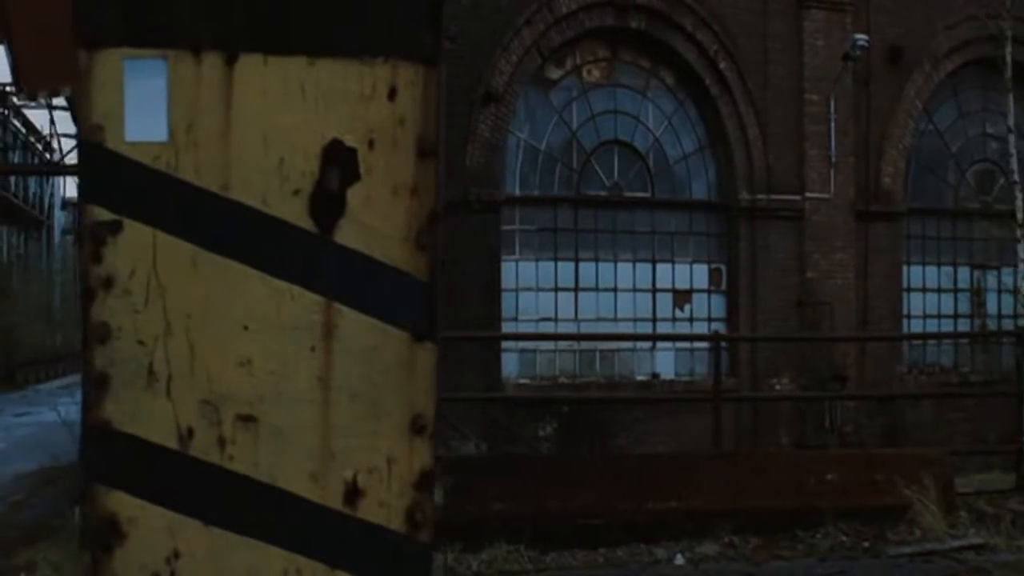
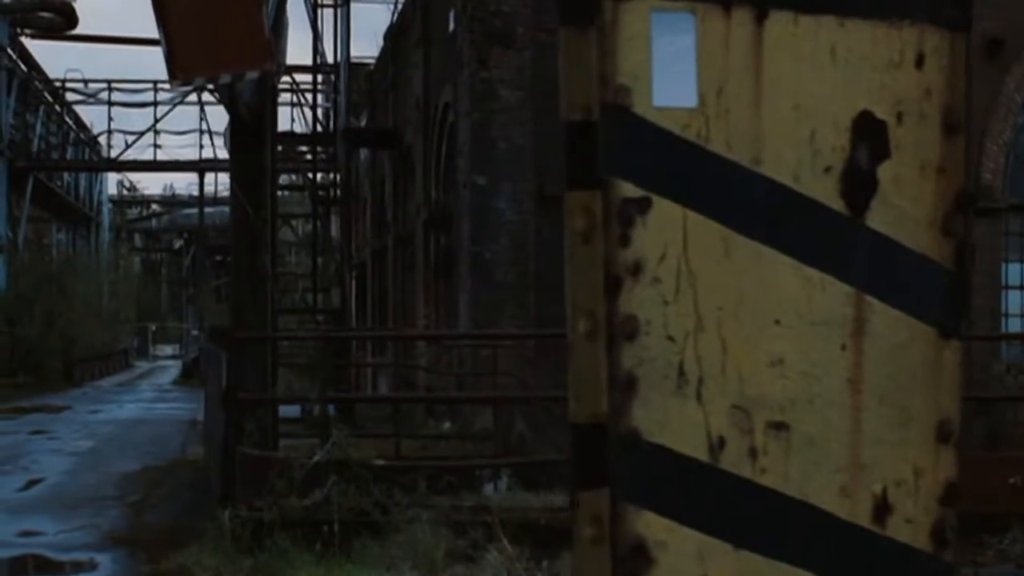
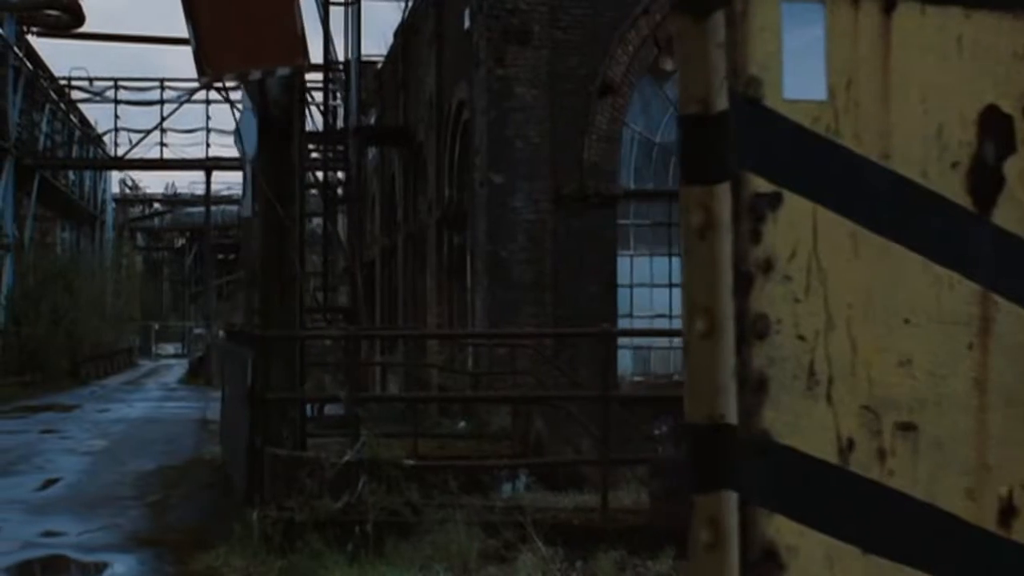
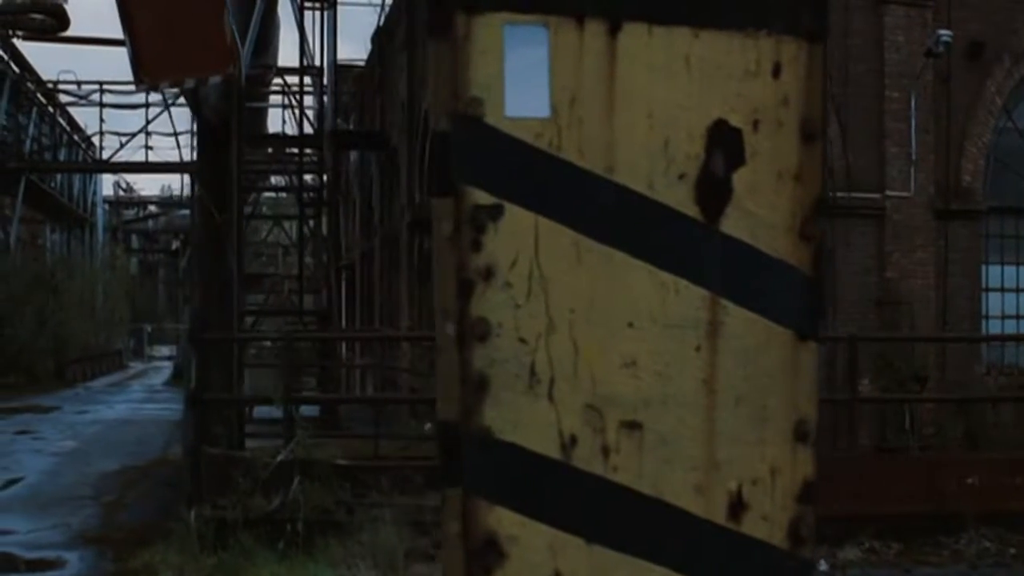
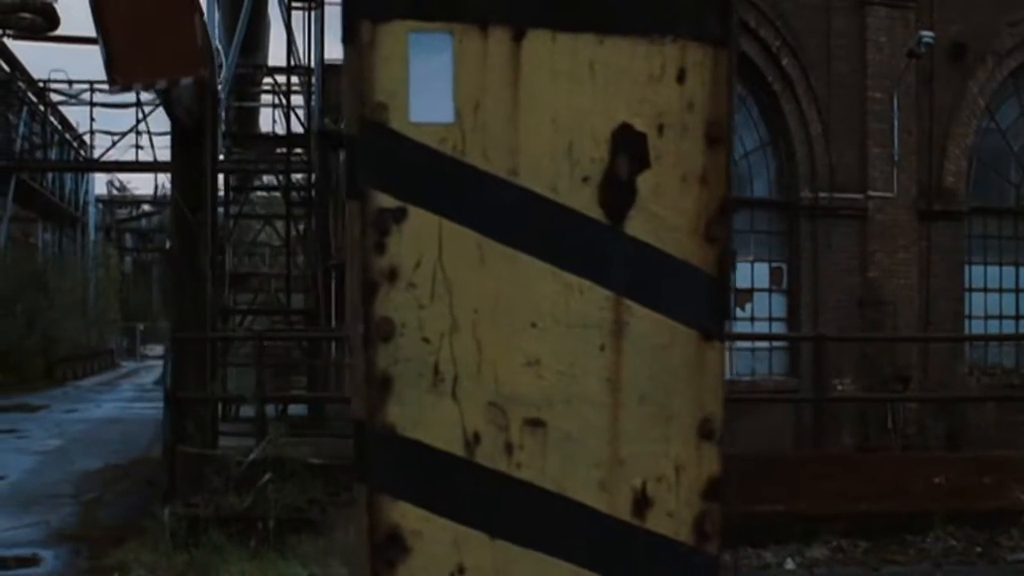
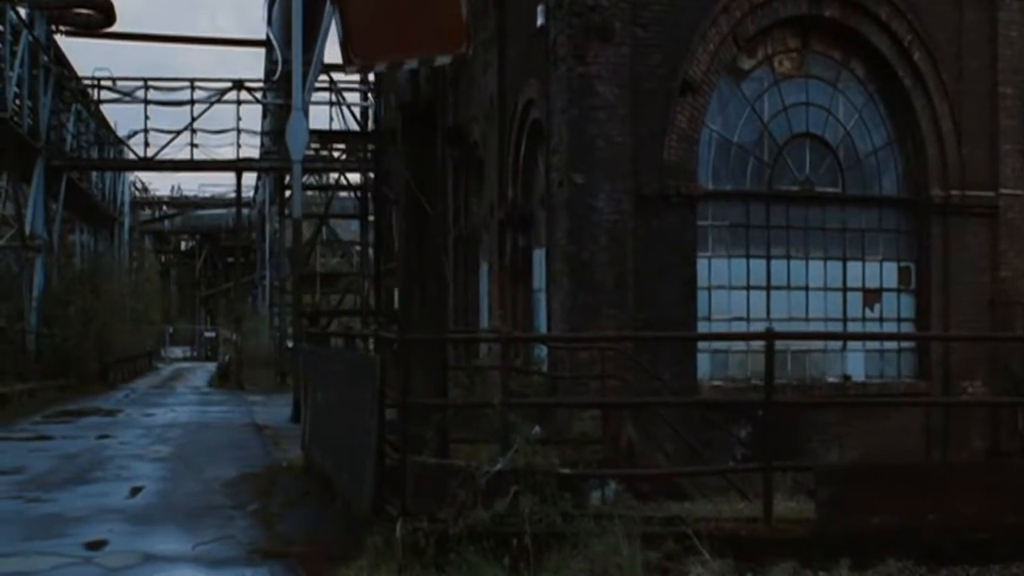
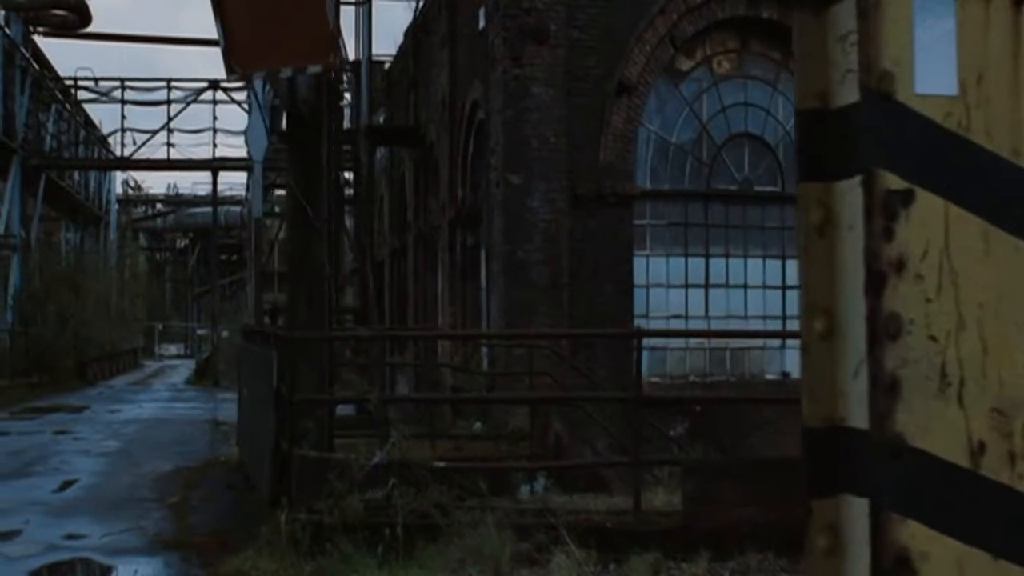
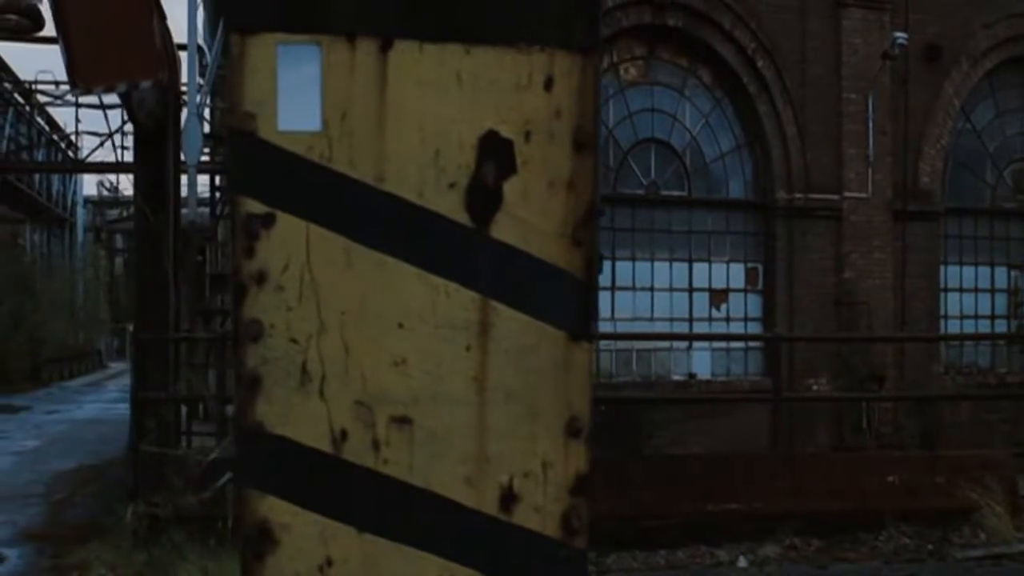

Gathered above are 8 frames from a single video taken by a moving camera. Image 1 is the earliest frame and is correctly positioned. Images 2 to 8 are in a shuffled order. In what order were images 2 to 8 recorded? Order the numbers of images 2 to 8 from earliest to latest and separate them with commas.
8, 5, 4, 2, 3, 7, 6
